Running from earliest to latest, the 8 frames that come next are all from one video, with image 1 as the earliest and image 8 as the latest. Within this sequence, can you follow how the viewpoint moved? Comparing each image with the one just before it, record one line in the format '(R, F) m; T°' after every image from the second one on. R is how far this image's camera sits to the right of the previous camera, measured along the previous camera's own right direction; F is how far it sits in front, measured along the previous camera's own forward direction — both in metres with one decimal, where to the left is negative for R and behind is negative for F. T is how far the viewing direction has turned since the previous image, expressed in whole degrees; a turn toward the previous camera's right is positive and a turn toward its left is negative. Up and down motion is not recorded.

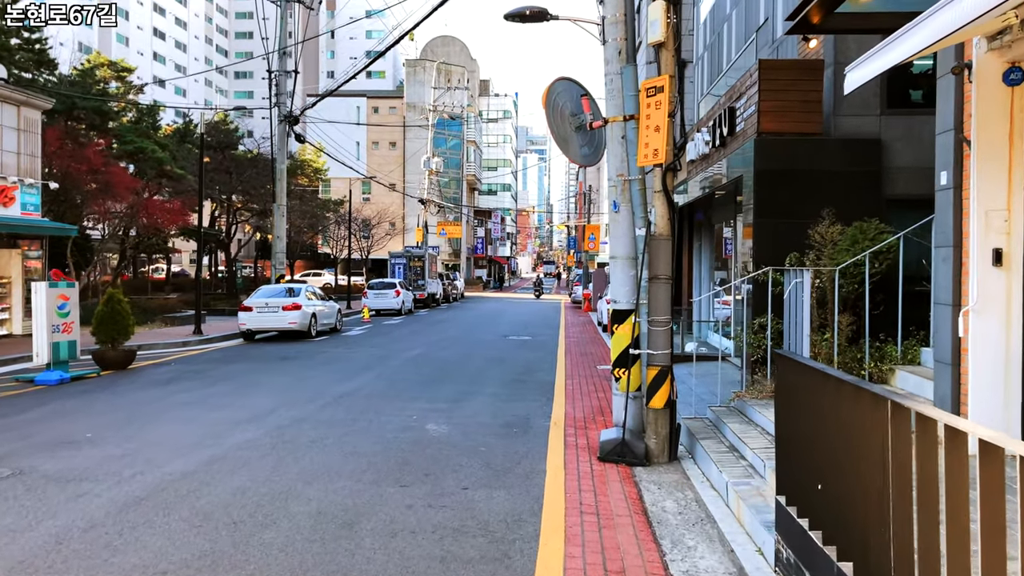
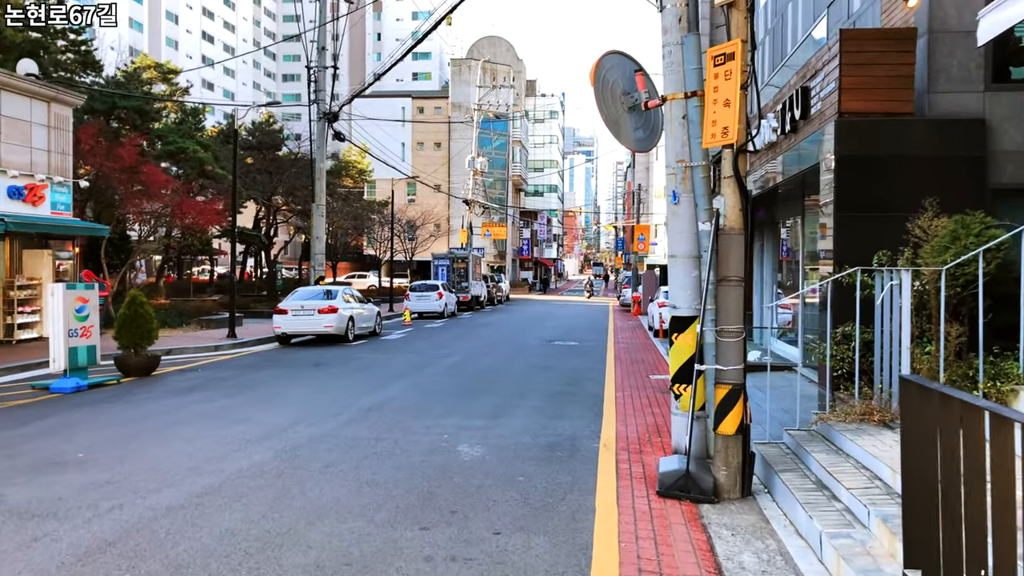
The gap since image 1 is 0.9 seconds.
(0.0, +1.0) m; -3°
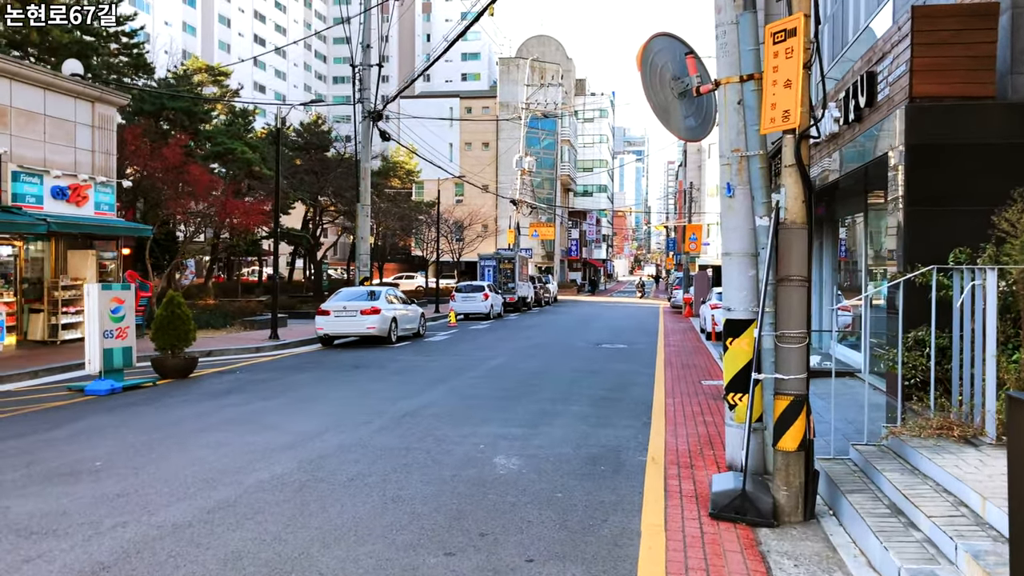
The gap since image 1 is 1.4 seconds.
(+0.1, +0.5) m; -3°
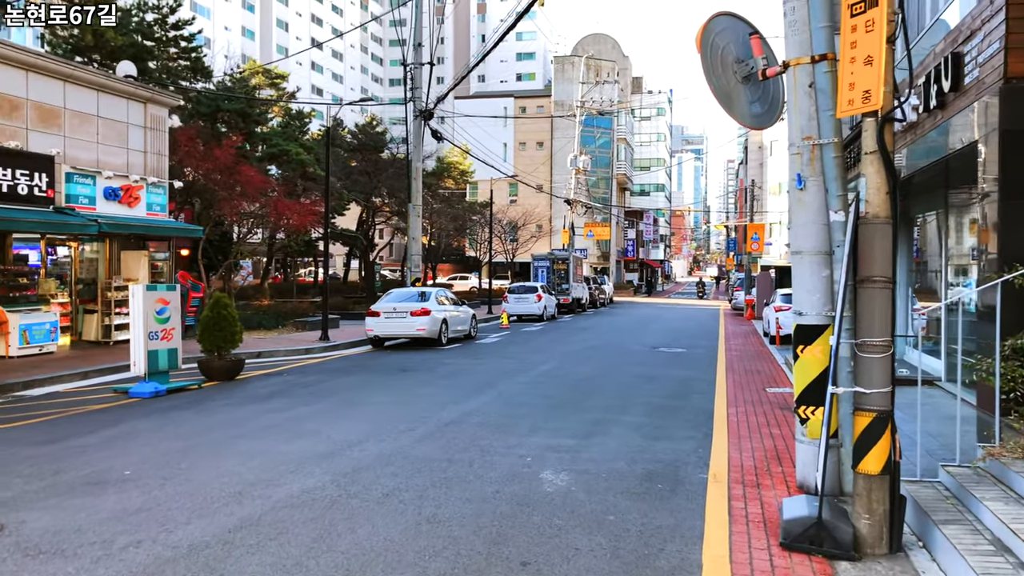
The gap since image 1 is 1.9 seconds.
(+0.1, +0.5) m; -4°
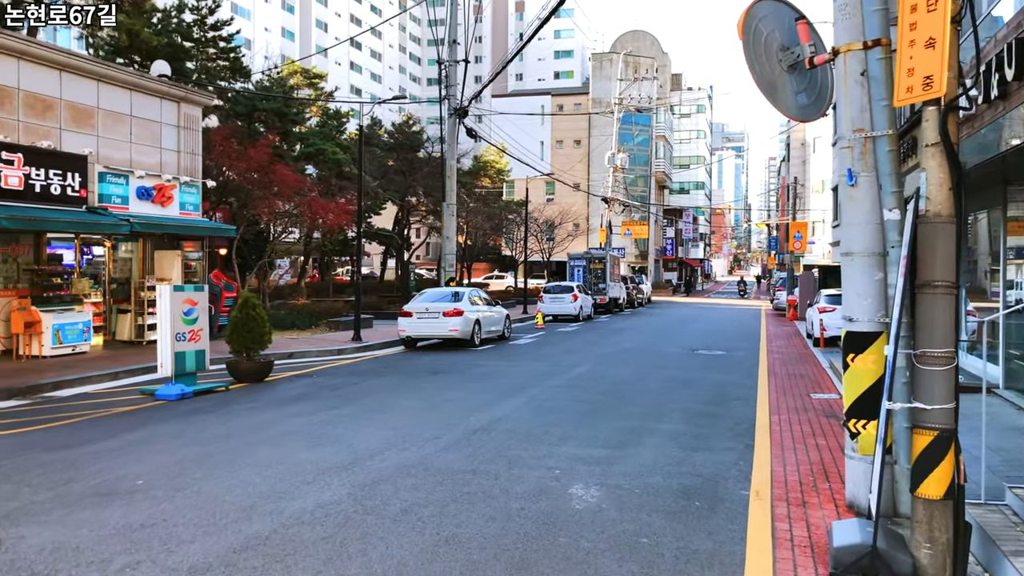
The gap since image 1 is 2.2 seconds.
(+0.1, +0.4) m; -3°
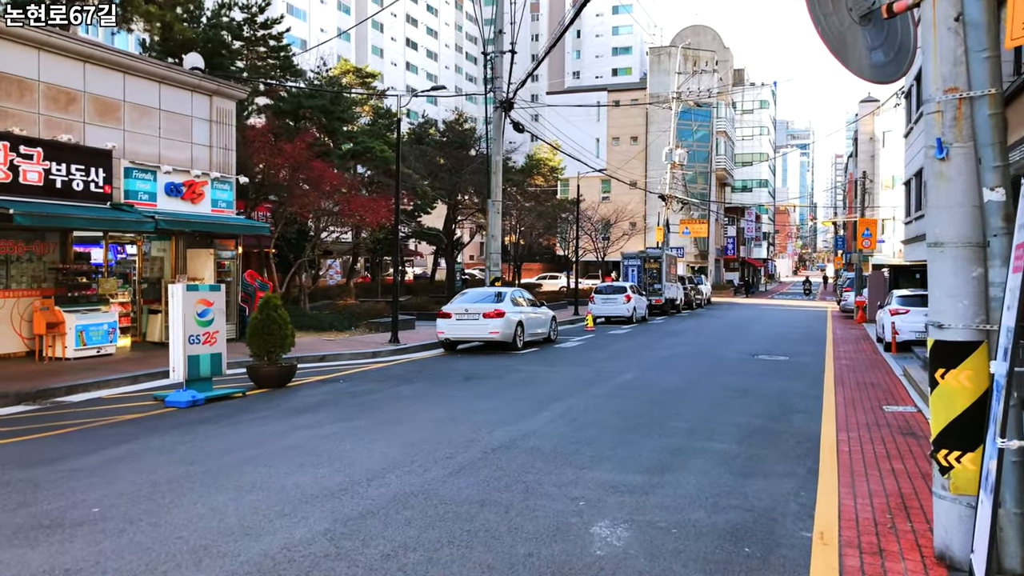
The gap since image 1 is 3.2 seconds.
(+0.3, +1.0) m; -4°
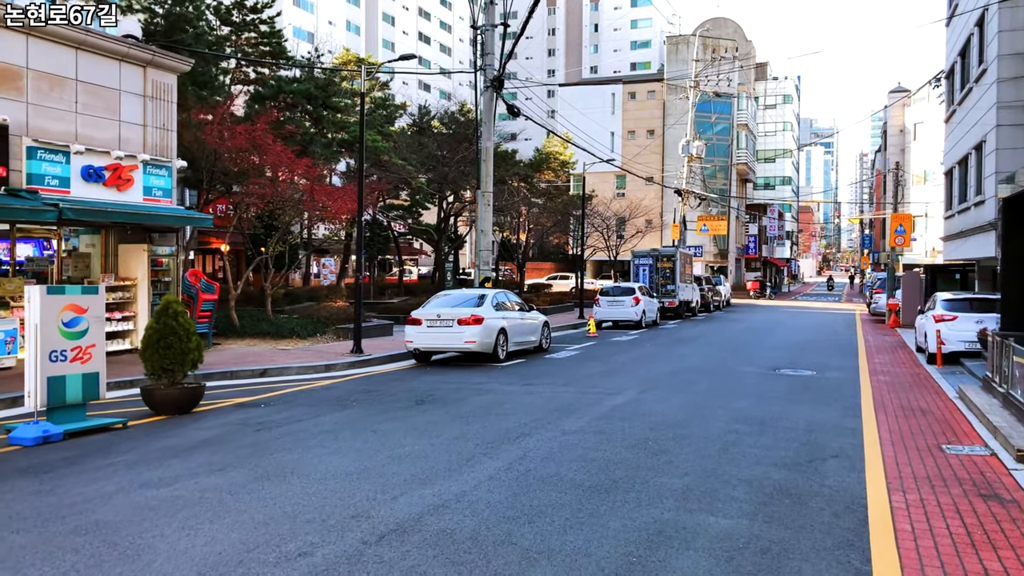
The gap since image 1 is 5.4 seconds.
(+0.7, +2.4) m; -1°
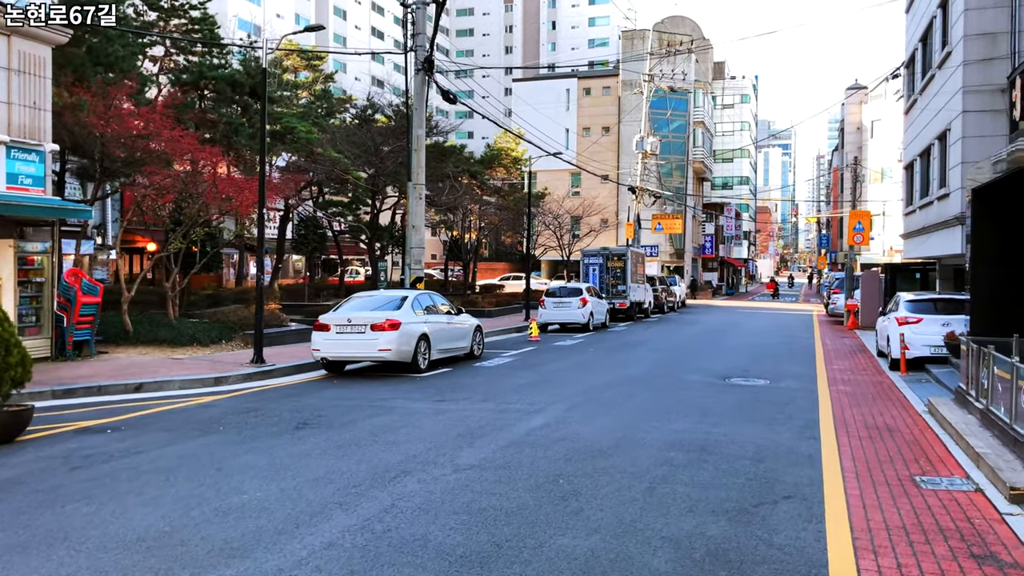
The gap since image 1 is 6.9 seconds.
(+0.6, +1.5) m; +2°
